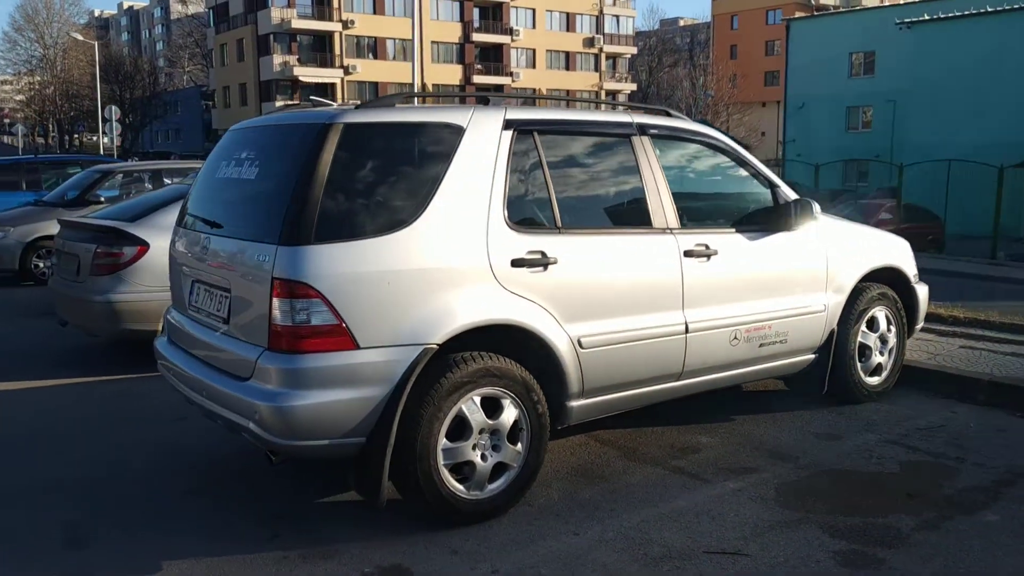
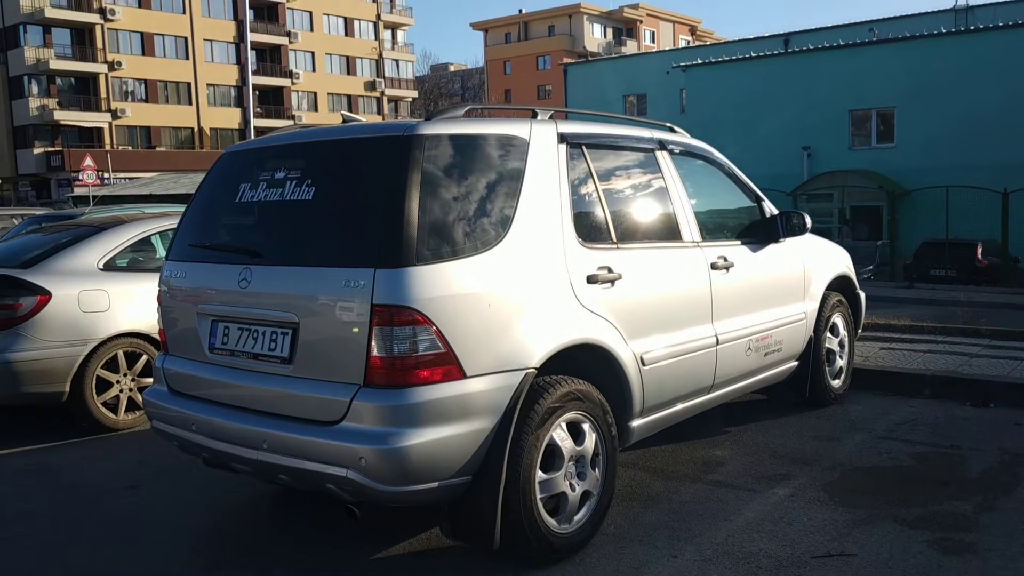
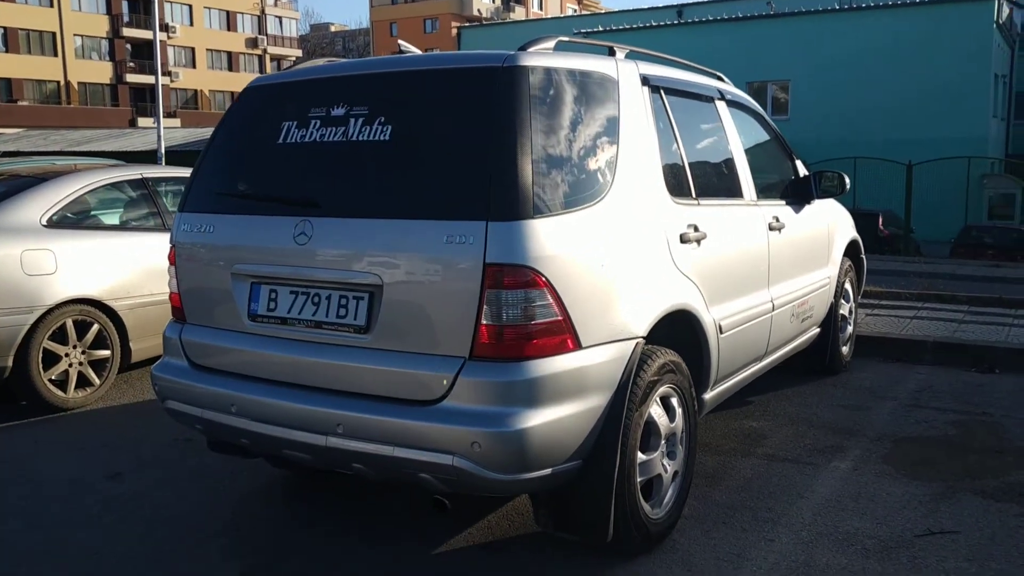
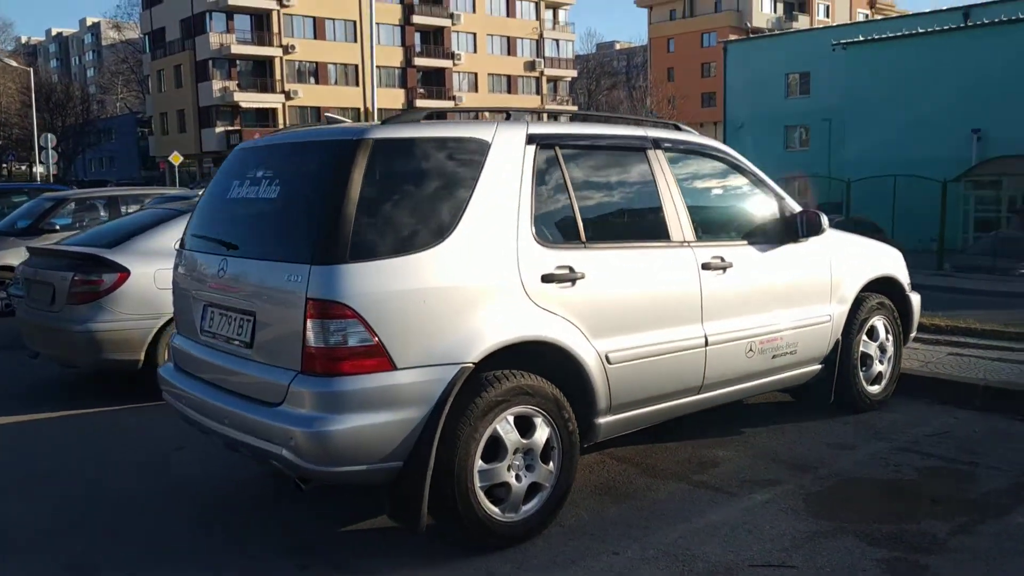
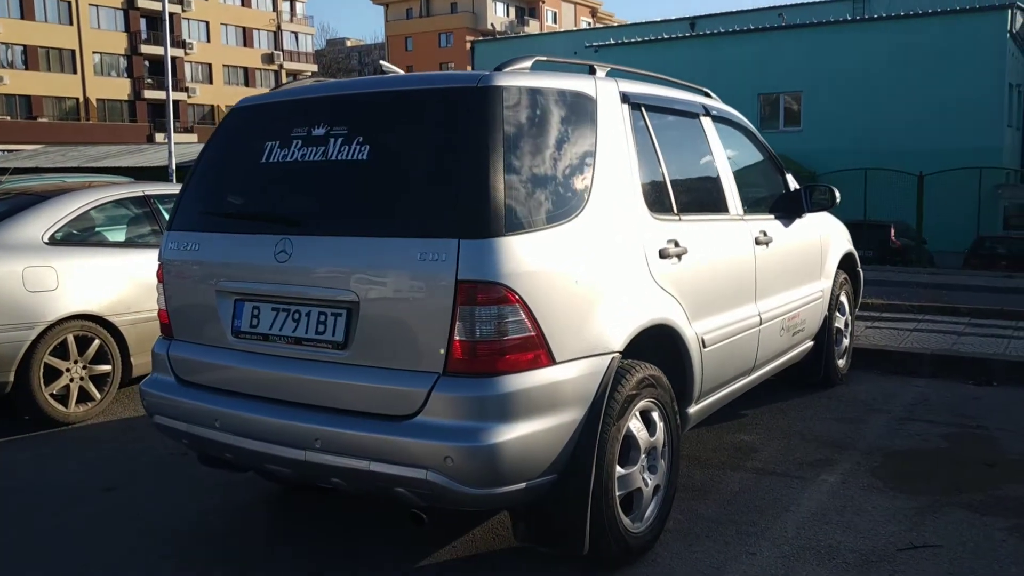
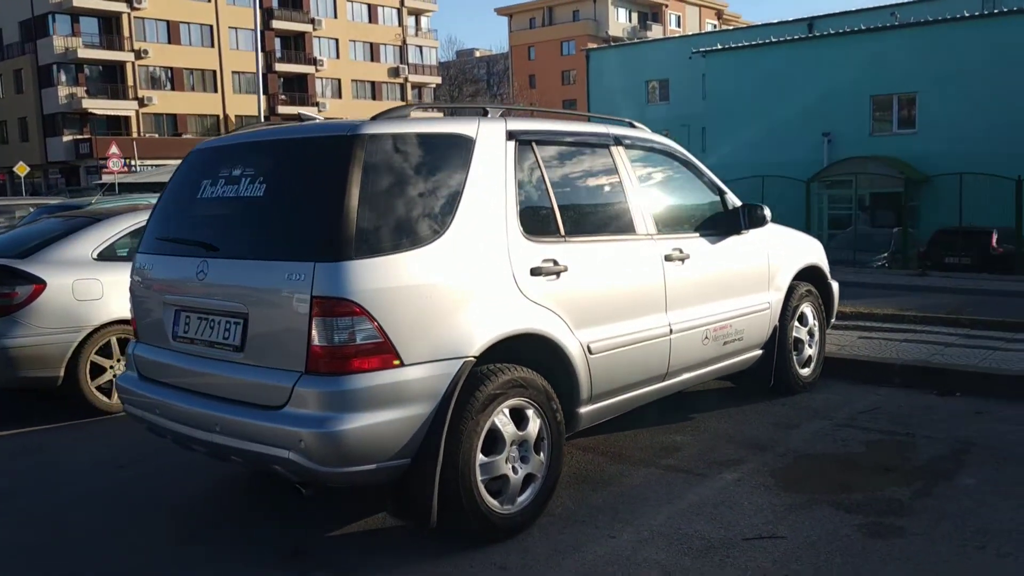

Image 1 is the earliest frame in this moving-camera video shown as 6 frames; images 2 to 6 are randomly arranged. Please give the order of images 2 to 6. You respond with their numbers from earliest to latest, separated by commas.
4, 6, 2, 5, 3
